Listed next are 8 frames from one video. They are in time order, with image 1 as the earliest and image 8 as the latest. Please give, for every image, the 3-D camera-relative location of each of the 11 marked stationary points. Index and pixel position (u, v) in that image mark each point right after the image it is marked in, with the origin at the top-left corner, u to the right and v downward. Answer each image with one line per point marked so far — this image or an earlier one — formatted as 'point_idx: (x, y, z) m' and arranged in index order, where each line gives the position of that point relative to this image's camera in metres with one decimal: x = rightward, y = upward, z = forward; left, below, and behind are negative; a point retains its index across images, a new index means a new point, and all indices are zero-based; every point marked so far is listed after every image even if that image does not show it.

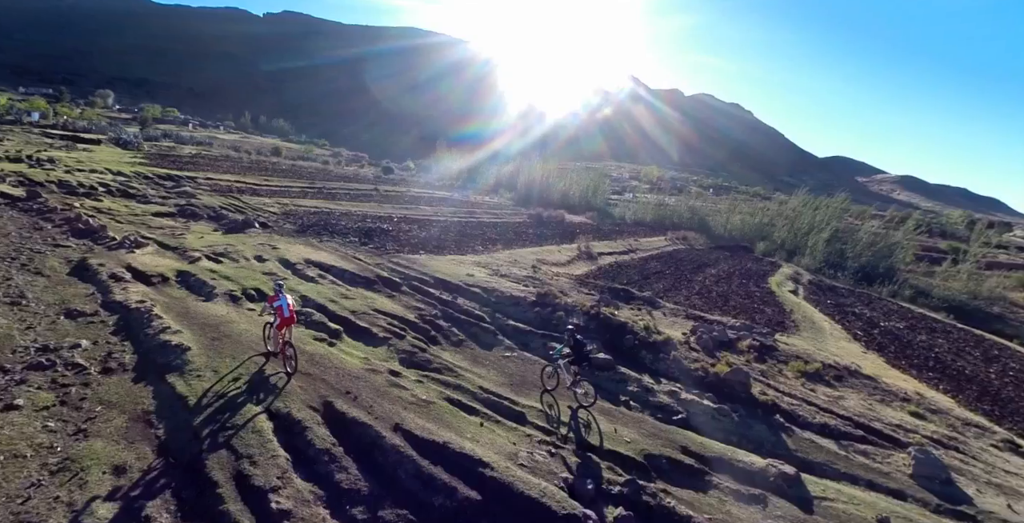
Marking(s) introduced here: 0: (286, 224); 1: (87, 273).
0: (-7.5, +1.3, +18.0) m
1: (-8.2, -0.2, +10.4) m
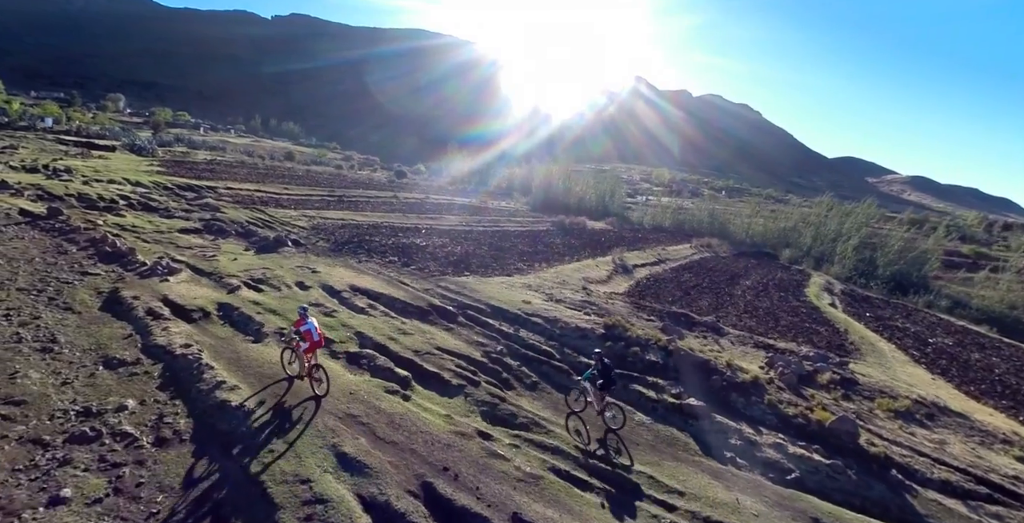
0: (-6.0, +0.7, +17.0) m
1: (-6.8, -0.8, +9.4) m
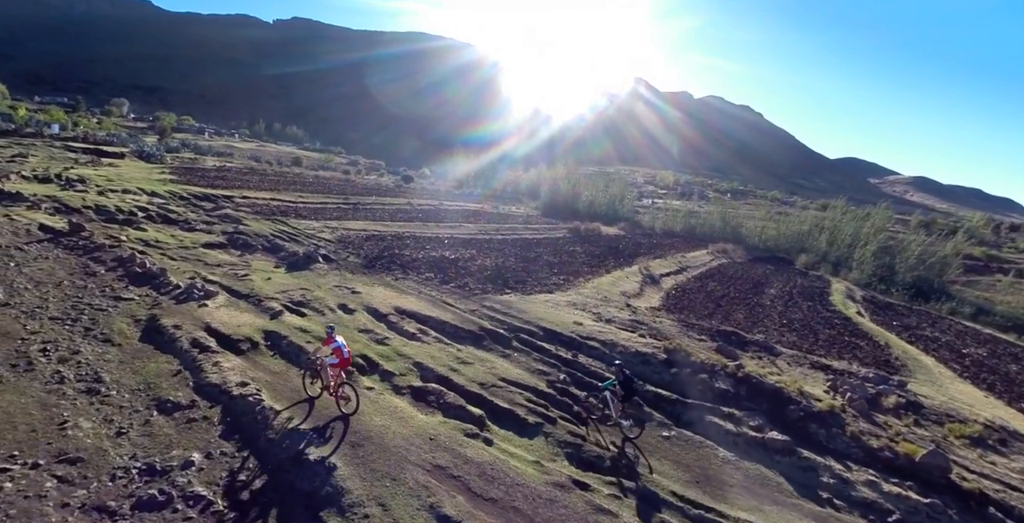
0: (-4.9, +0.2, +16.4) m
1: (-5.7, -1.3, +8.8) m
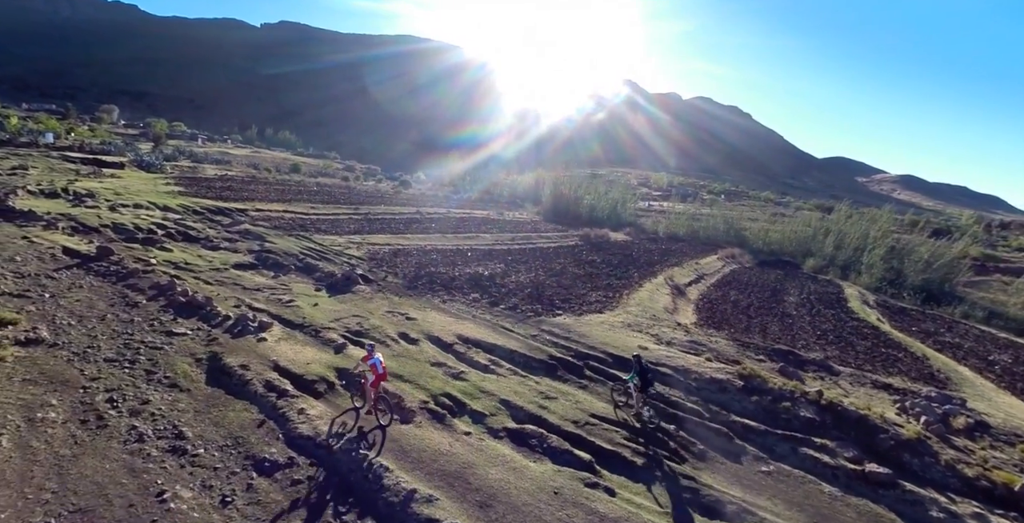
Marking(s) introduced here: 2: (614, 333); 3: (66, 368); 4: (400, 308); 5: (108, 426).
0: (-3.6, -0.4, +15.8) m
1: (-4.2, -1.8, +8.2) m
2: (+2.5, -1.8, +13.2) m
3: (-6.6, -1.6, +7.9) m
4: (-2.6, -1.1, +12.5) m
5: (-5.0, -2.0, +6.6) m
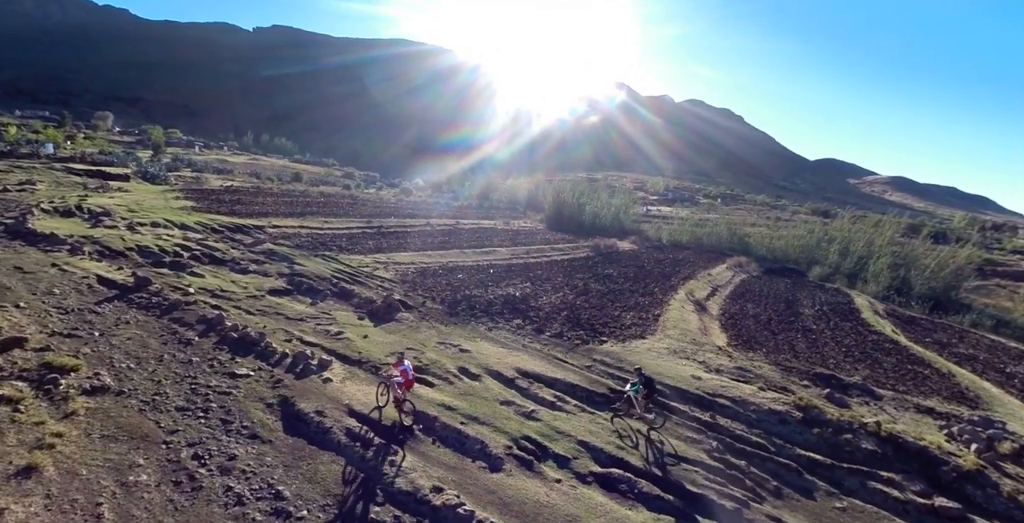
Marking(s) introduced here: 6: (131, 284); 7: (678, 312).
0: (-2.5, -1.1, +15.6) m
1: (-2.9, -2.5, +8.0) m
2: (+3.7, -2.4, +13.1) m
3: (-5.3, -2.3, +7.7) m
4: (-1.4, -1.8, +12.4) m
5: (-3.7, -2.7, +6.4) m
6: (-9.5, -0.6, +13.4) m
7: (+6.1, -1.9, +19.9) m
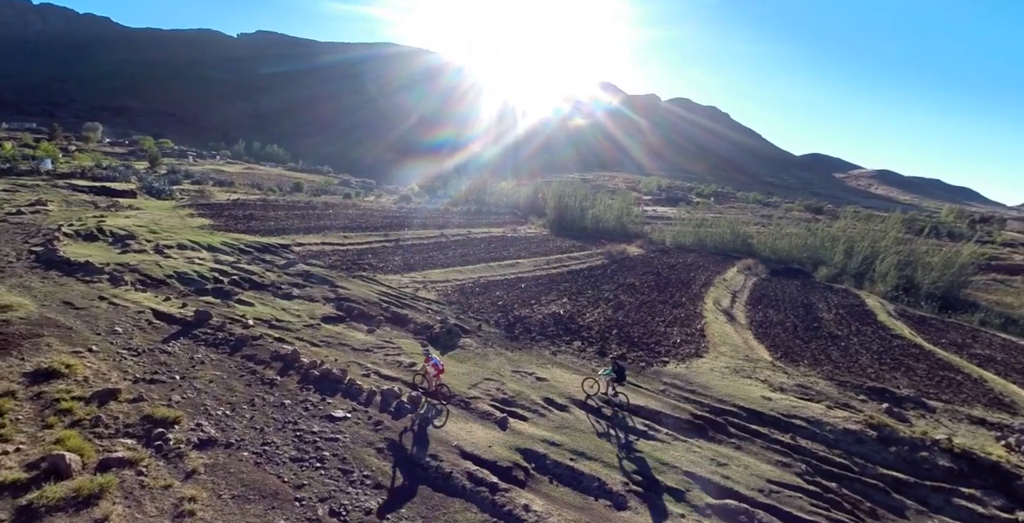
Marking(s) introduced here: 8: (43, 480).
0: (-0.9, -1.8, +15.5) m
1: (-1.1, -3.2, +7.9) m
2: (+5.3, -3.0, +13.2) m
3: (-3.5, -3.0, +7.5) m
4: (+0.3, -2.5, +12.3) m
5: (-1.9, -3.4, +6.3) m
6: (-7.9, -1.4, +13.1) m
7: (+7.6, -2.3, +20.0) m
8: (-5.5, -2.6, +6.3) m
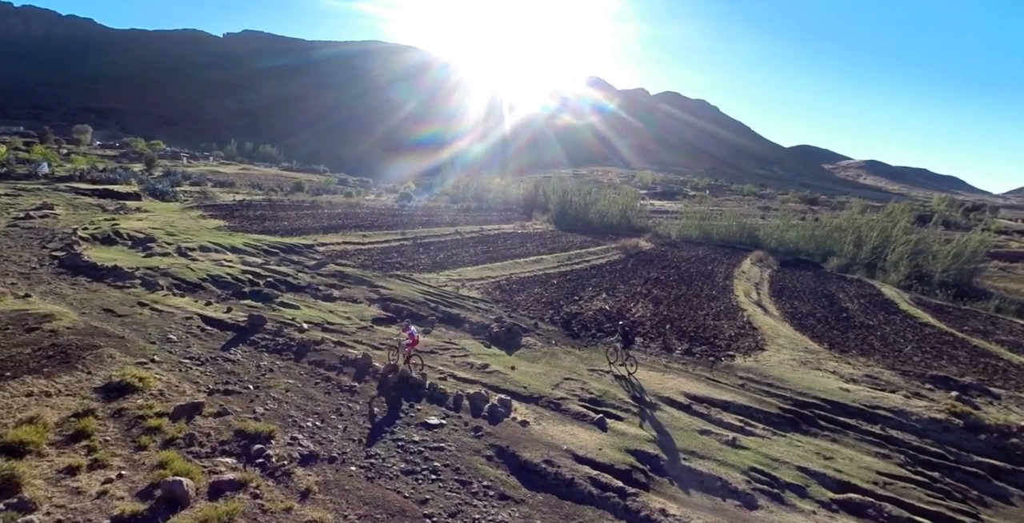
0: (+0.6, -1.6, +15.0) m
1: (+0.6, -3.1, +7.4) m
2: (+7.0, -2.7, +12.8) m
3: (-1.8, -3.0, +7.0) m
4: (+1.9, -2.3, +11.9) m
5: (-0.1, -3.4, +5.8) m
6: (-6.3, -1.5, +12.4) m
7: (+9.1, -2.0, +19.7) m
8: (-3.7, -2.6, +5.7) m
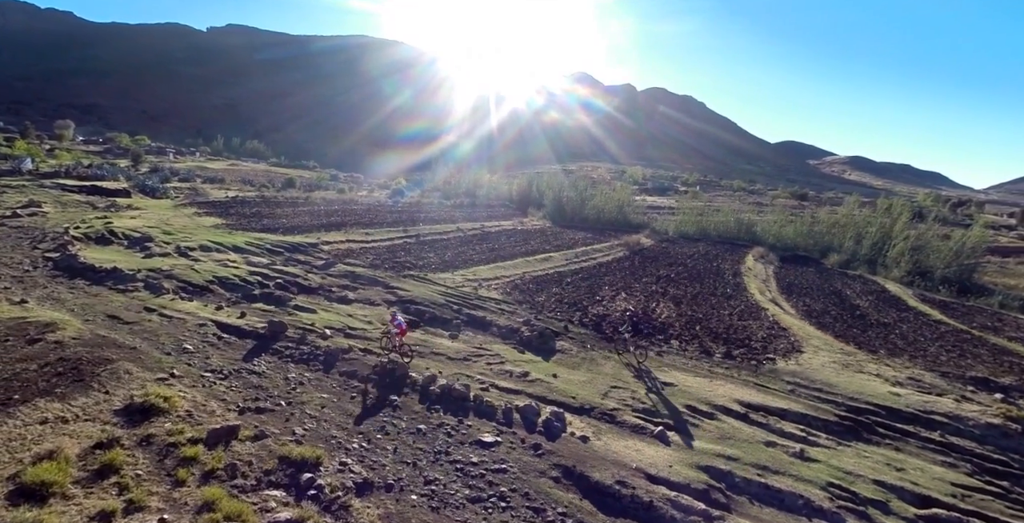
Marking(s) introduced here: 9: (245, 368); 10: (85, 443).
0: (+1.4, -1.6, +14.4) m
1: (+1.6, -3.2, +6.8) m
2: (+7.8, -2.7, +12.4) m
3: (-0.8, -3.1, +6.3) m
4: (+2.8, -2.3, +11.3) m
5: (+0.9, -3.4, +5.2) m
6: (-5.4, -1.5, +11.6) m
7: (+9.7, -1.9, +19.3) m
8: (-2.7, -2.7, +5.0) m
9: (-4.9, -1.9, +9.9) m
10: (-5.2, -2.2, +6.5) m
